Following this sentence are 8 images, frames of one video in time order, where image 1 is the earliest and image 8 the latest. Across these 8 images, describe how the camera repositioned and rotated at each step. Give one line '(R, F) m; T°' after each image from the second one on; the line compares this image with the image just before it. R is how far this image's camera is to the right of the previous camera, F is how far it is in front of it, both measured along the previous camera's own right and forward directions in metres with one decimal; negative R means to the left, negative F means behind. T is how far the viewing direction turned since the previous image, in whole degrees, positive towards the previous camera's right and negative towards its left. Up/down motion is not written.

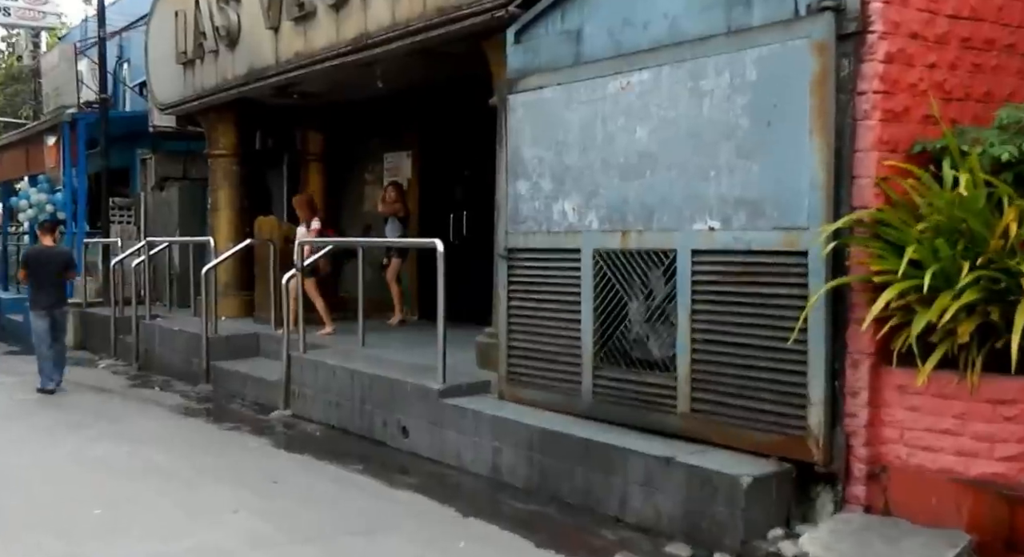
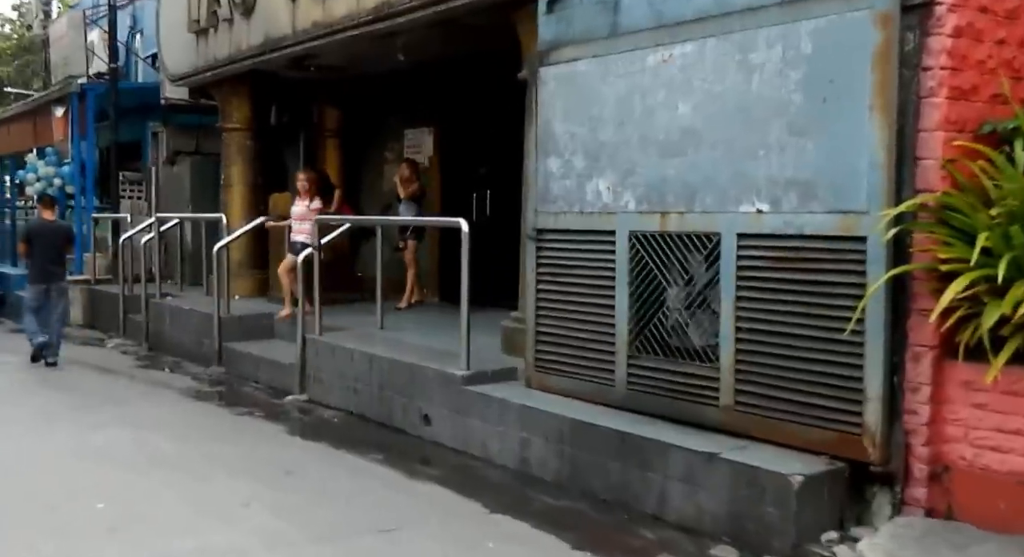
(-0.1, +0.3) m; 0°
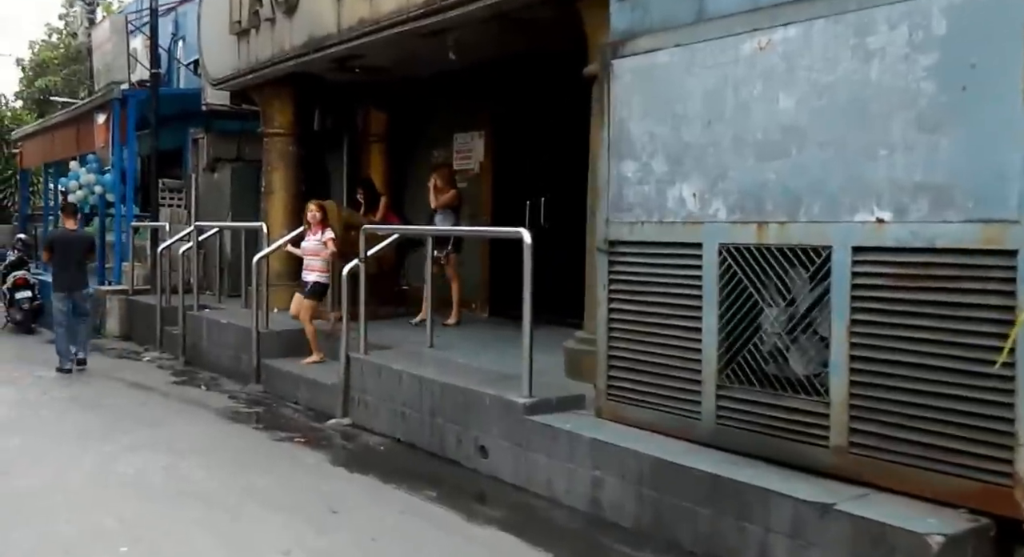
(-0.2, +0.6) m; -2°
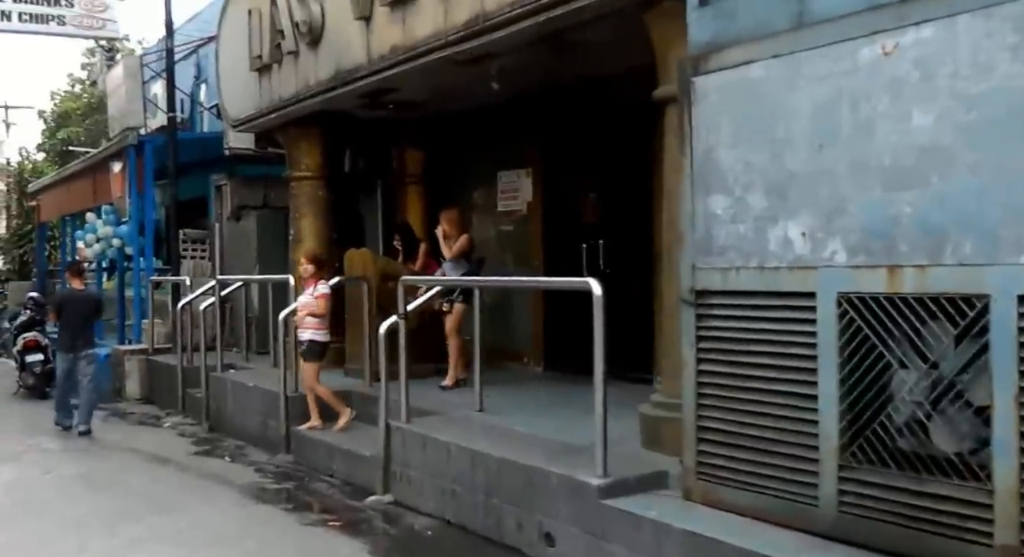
(-0.2, +0.8) m; -2°
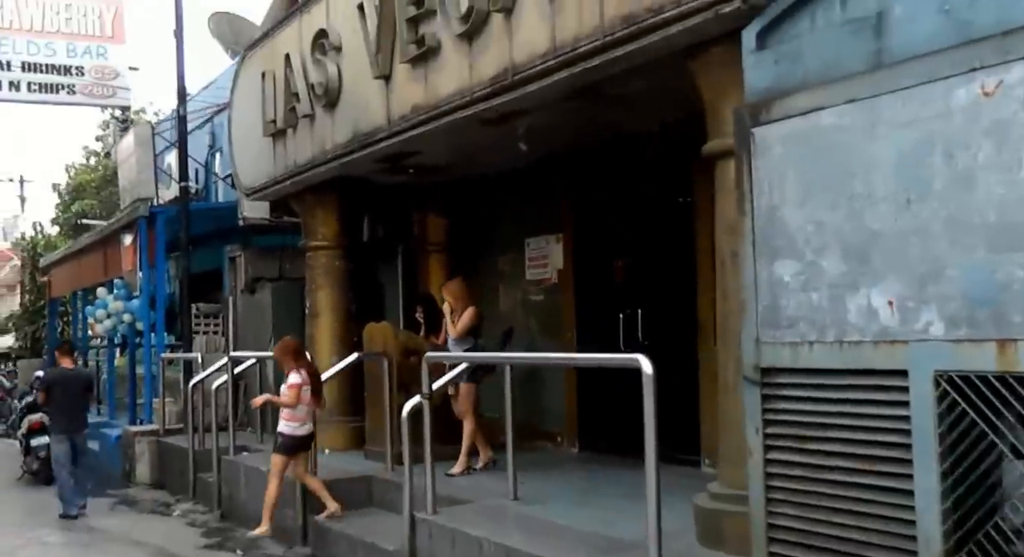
(-0.1, +0.5) m; -1°
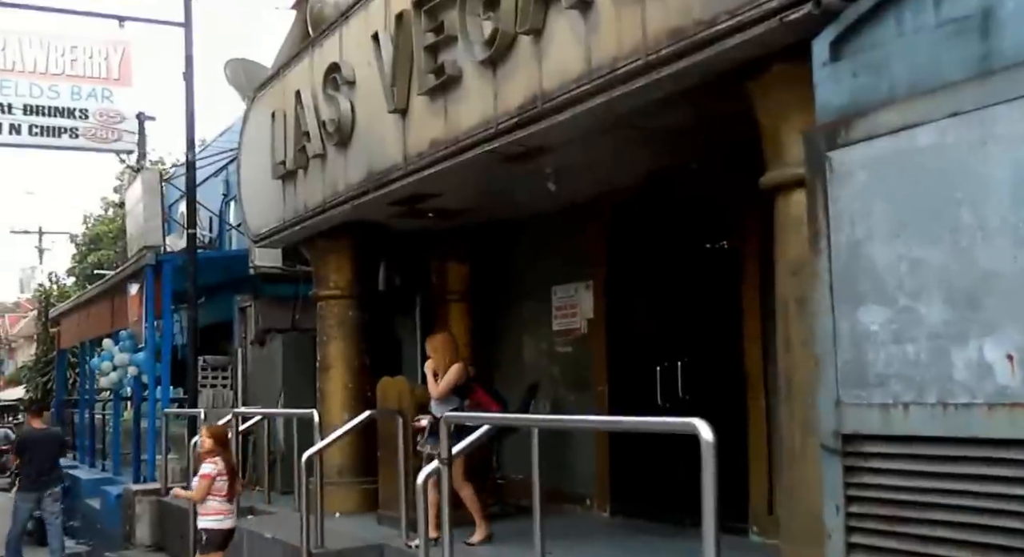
(-0.1, +0.6) m; -1°
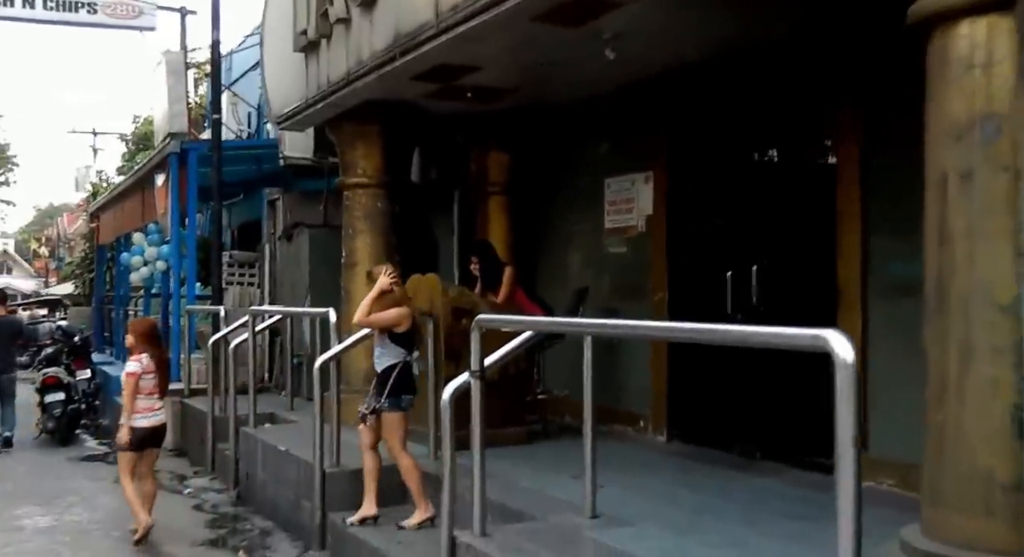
(0.0, +1.1) m; -3°
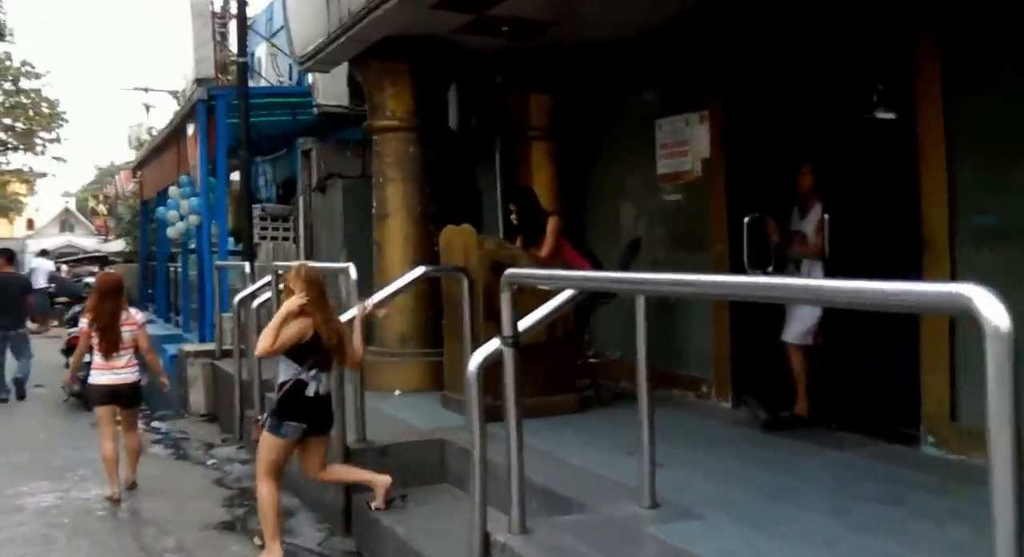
(0.0, +0.7) m; -3°
